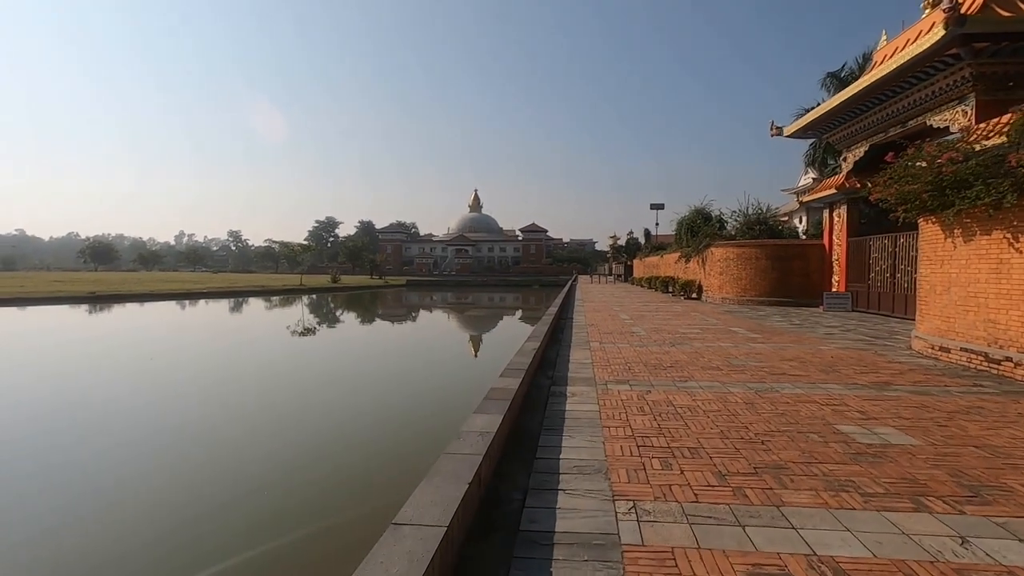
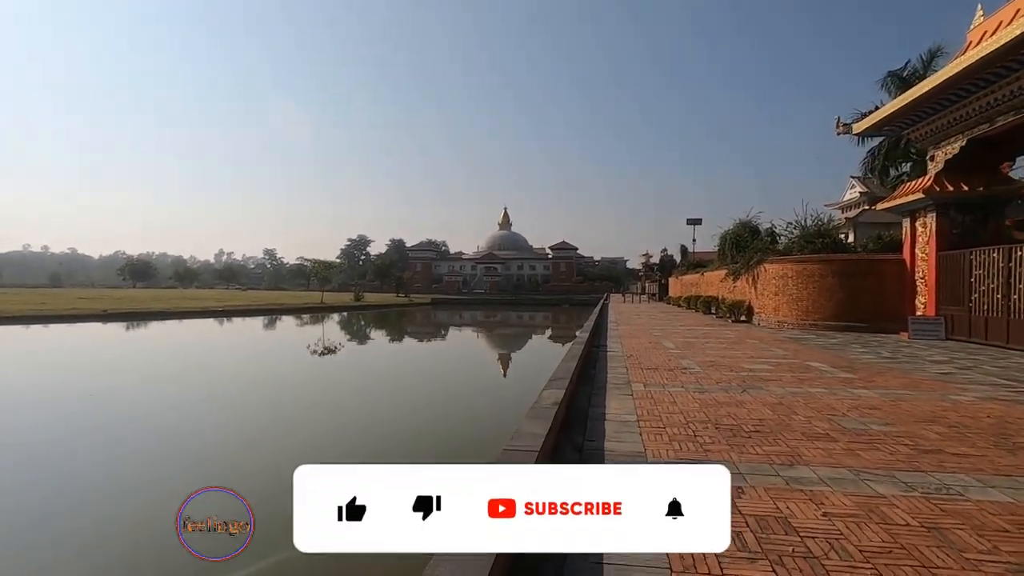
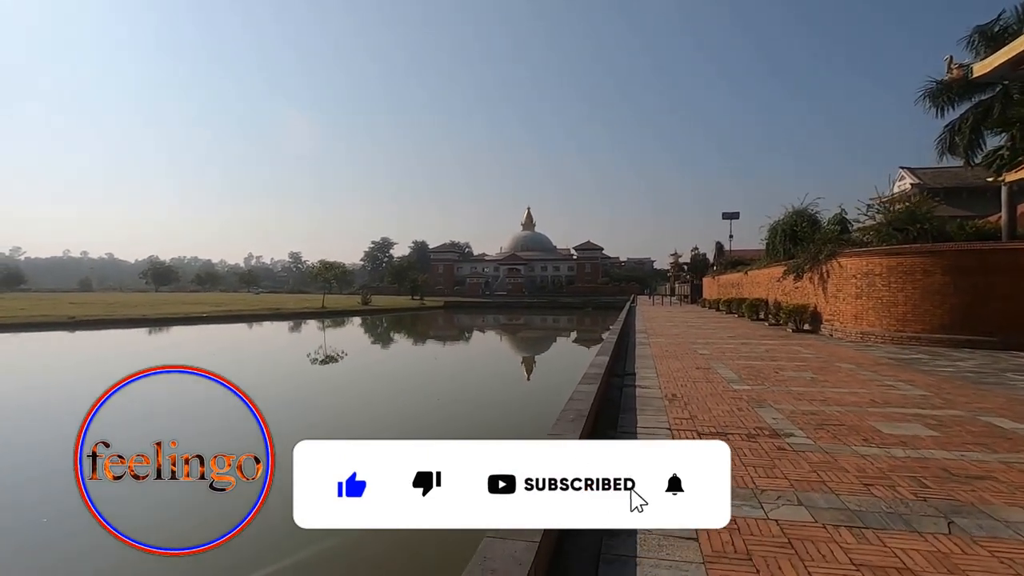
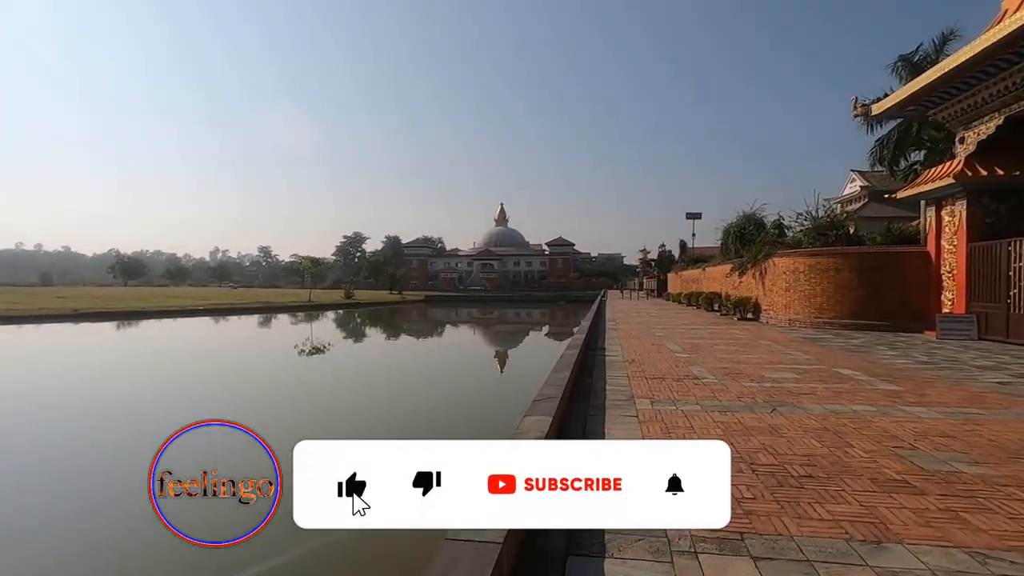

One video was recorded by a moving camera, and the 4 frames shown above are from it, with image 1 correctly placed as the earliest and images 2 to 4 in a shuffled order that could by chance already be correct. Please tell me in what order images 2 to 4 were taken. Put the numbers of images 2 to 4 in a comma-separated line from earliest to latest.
2, 4, 3
